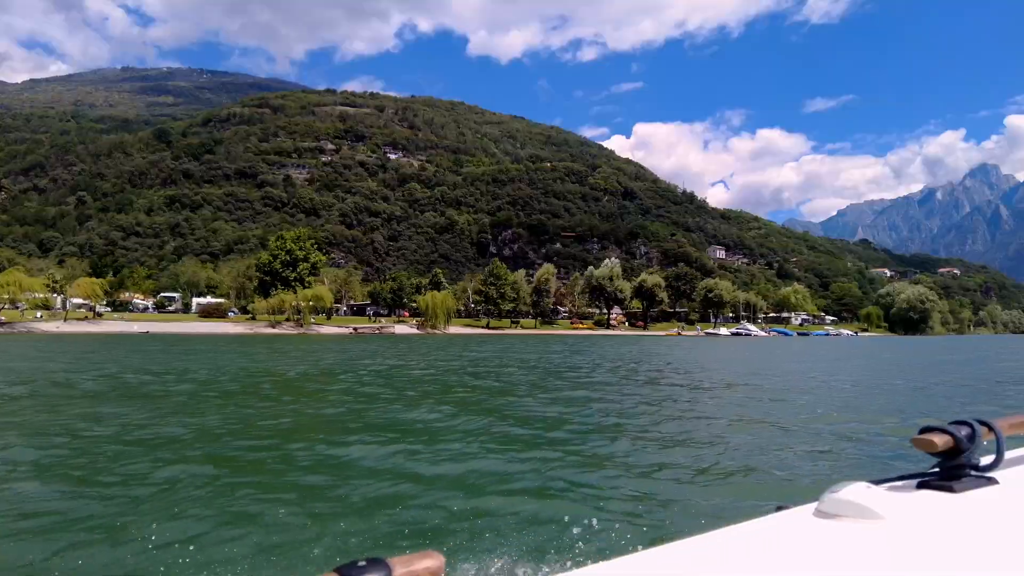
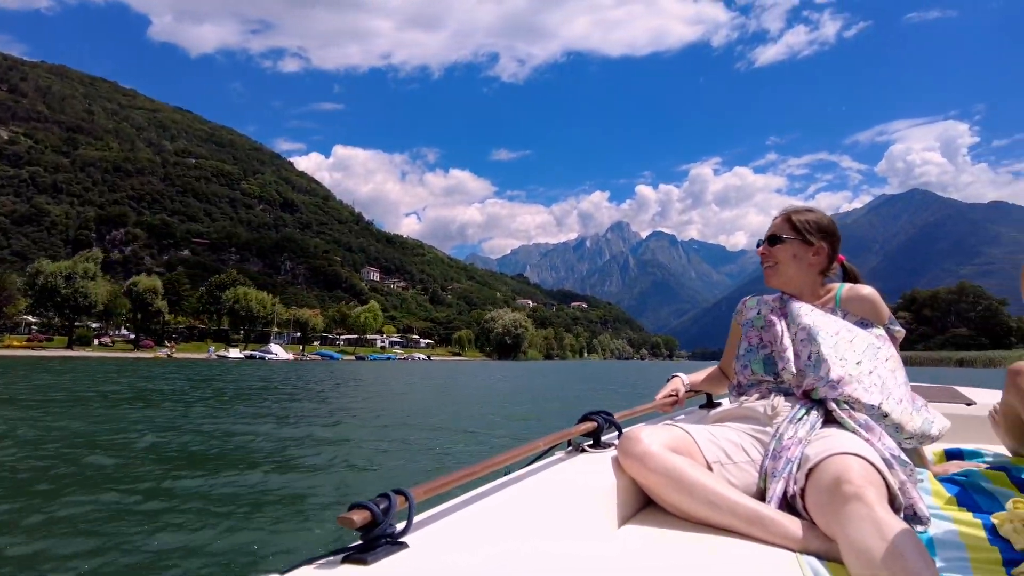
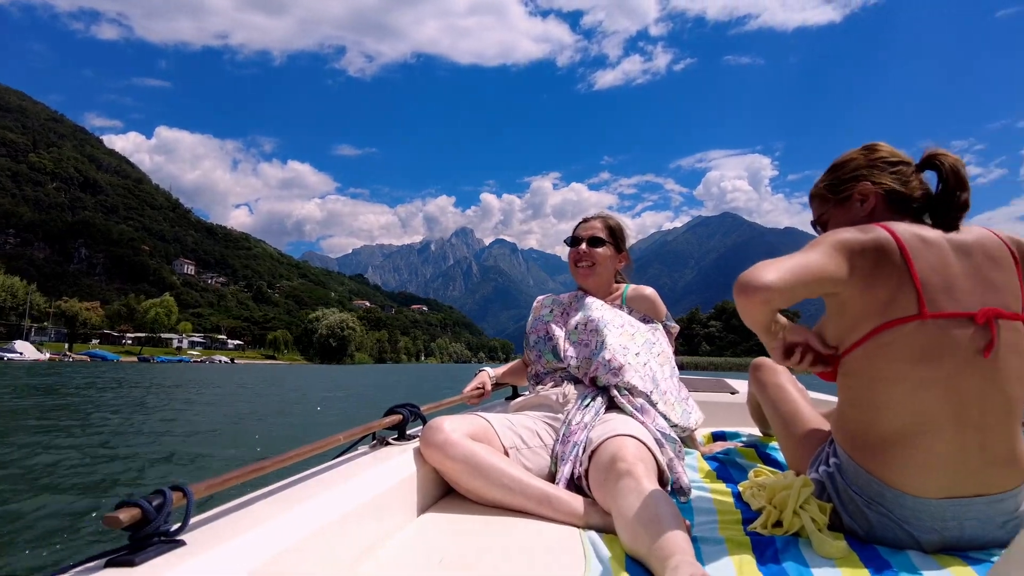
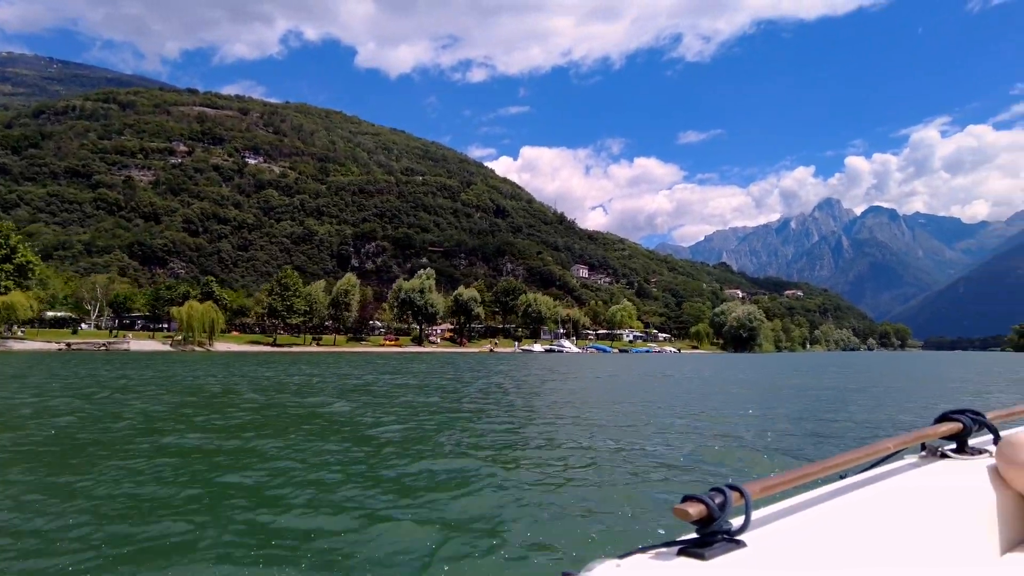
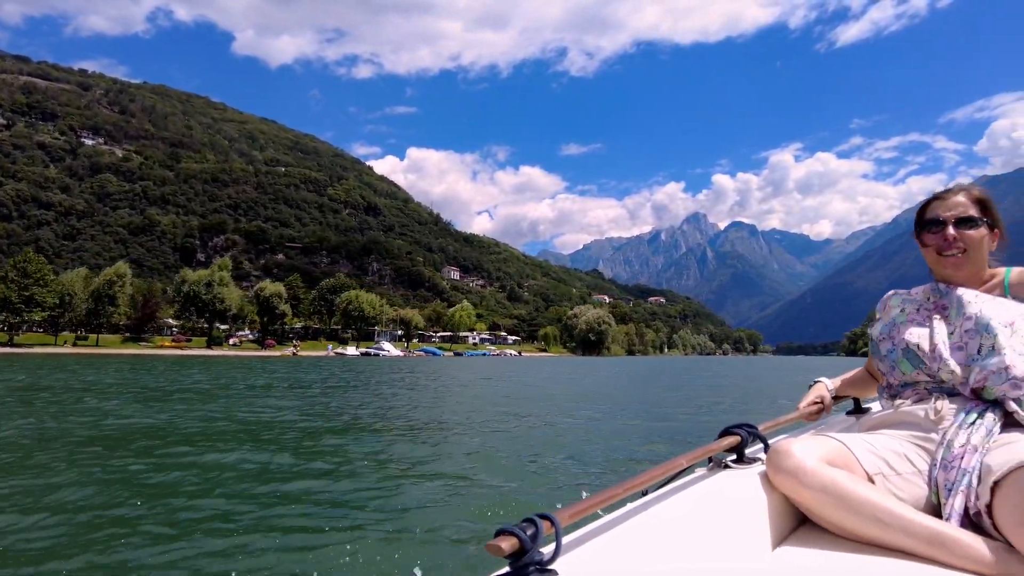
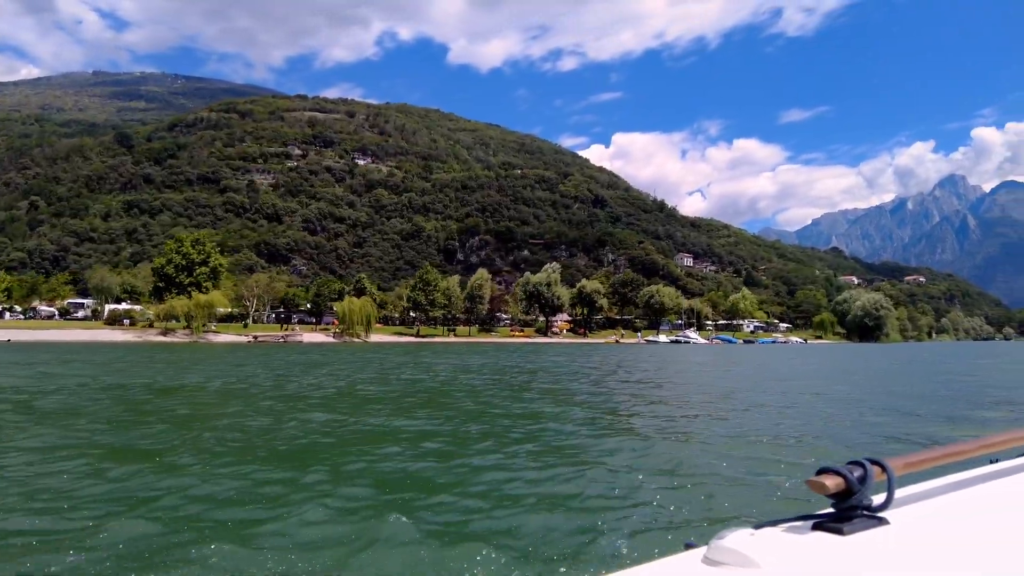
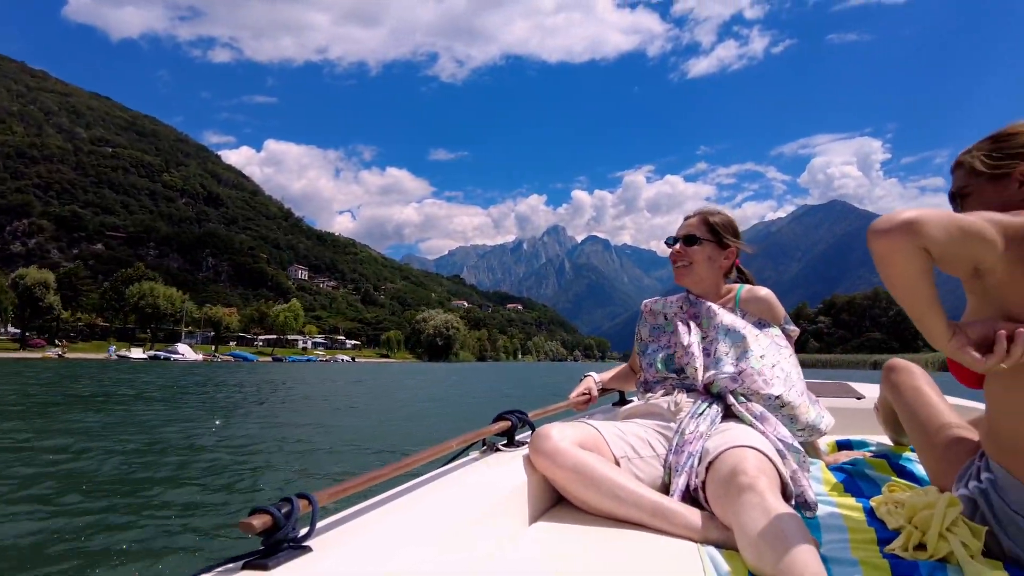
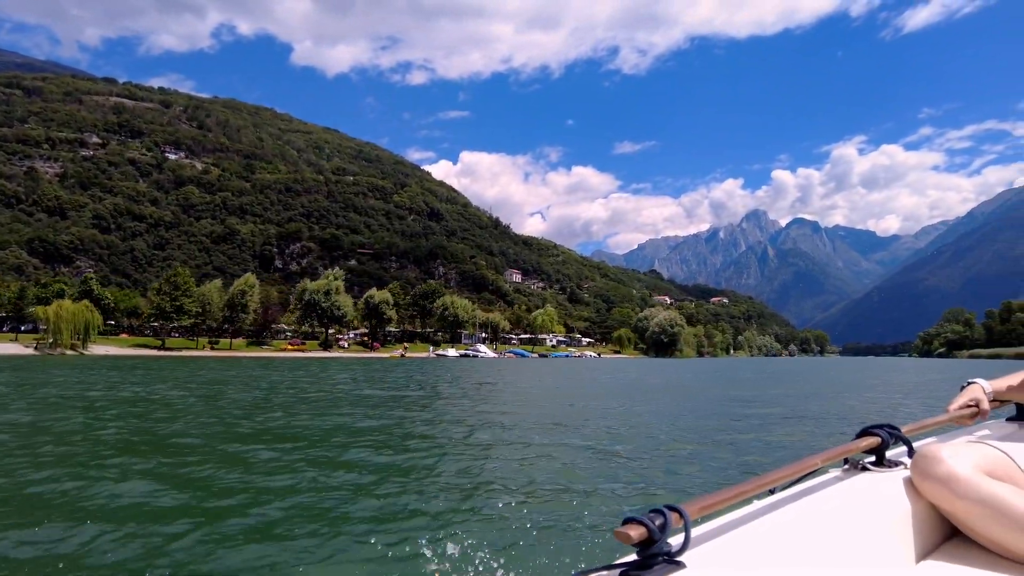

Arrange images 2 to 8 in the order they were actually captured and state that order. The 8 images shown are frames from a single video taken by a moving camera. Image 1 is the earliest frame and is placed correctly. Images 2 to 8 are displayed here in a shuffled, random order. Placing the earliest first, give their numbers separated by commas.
6, 4, 8, 5, 2, 7, 3
